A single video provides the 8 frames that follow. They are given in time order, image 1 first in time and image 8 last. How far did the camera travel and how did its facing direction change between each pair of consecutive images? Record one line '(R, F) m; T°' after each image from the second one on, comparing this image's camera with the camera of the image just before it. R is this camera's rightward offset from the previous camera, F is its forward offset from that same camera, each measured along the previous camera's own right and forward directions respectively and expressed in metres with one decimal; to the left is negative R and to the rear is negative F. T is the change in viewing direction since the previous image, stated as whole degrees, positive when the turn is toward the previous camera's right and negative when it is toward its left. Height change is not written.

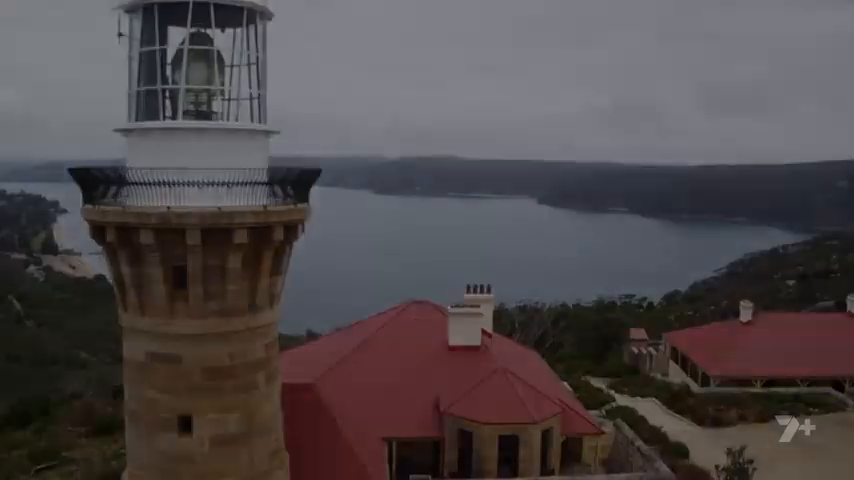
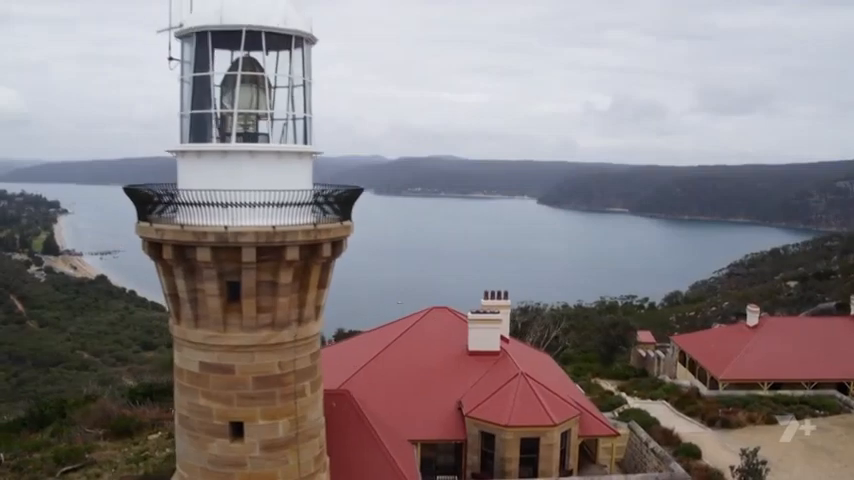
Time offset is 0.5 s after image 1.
(-0.4, -0.4) m; 0°
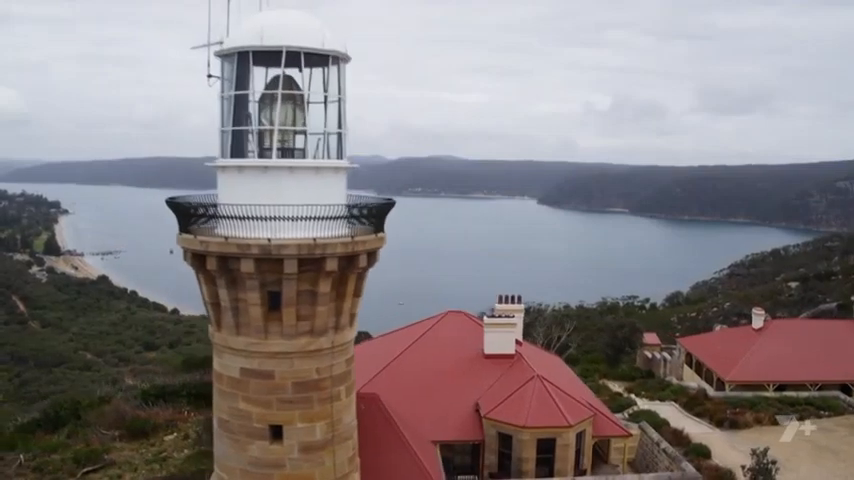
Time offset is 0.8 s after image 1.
(-0.3, -0.3) m; 0°
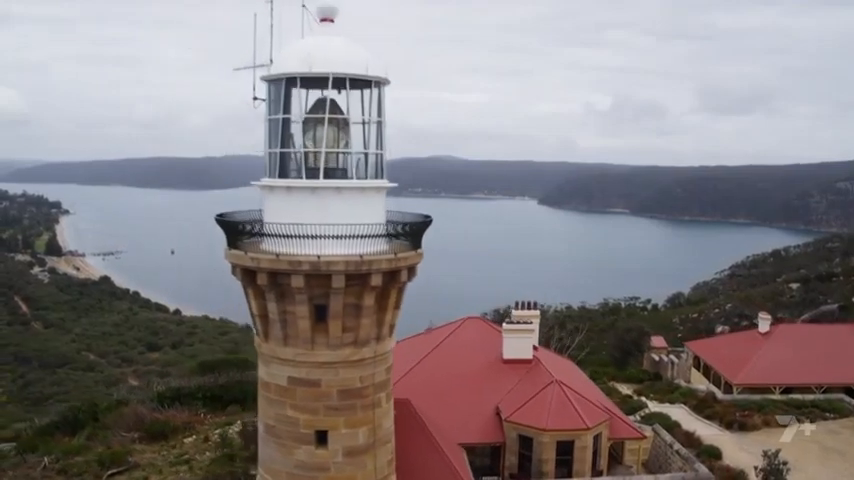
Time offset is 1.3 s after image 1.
(-0.4, -0.4) m; 0°
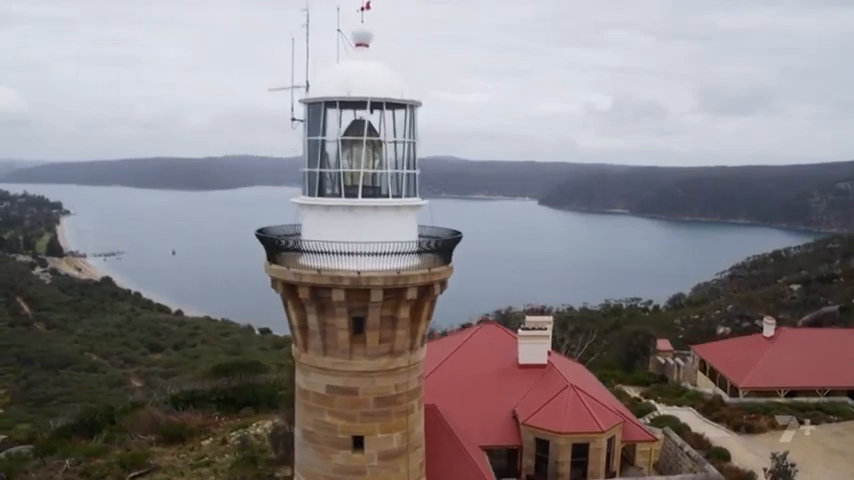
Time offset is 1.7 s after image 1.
(-0.3, -0.4) m; 0°
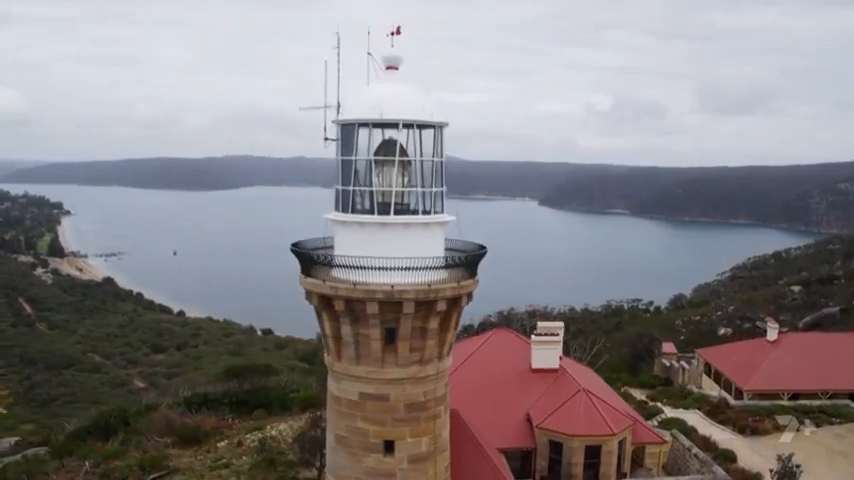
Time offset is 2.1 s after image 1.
(-0.3, -0.4) m; 0°
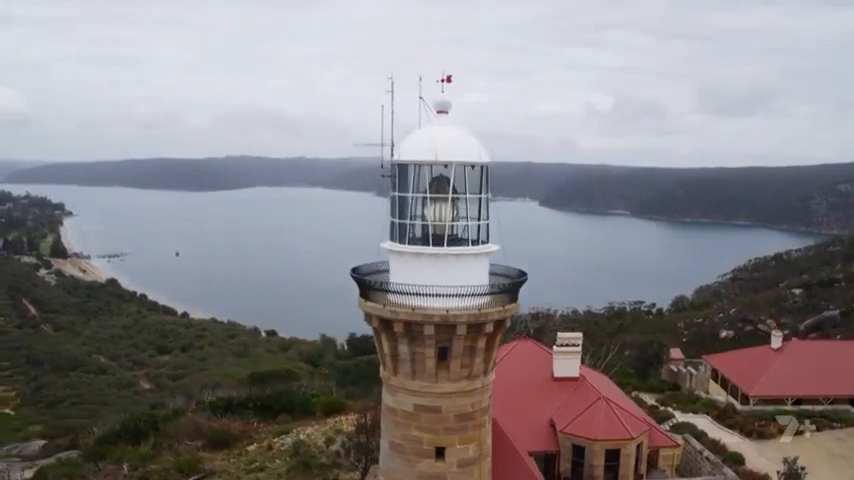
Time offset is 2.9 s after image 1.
(-0.6, -1.0) m; 0°
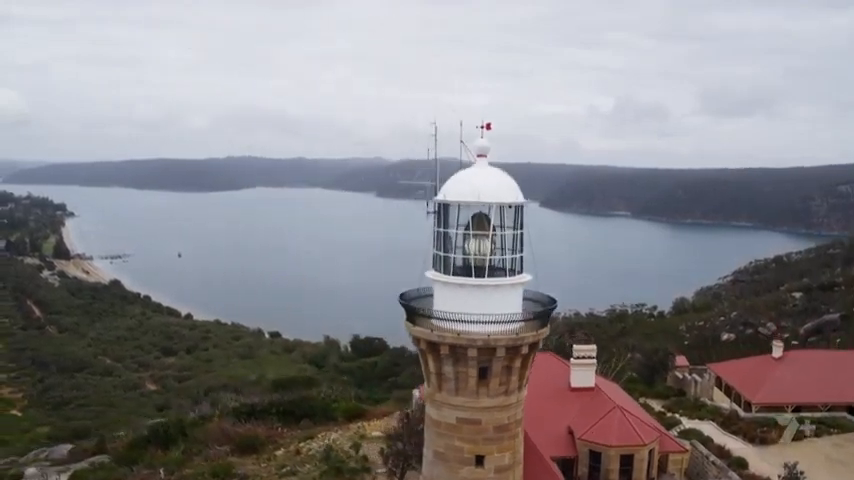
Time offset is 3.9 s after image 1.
(-0.6, -1.2) m; 0°
